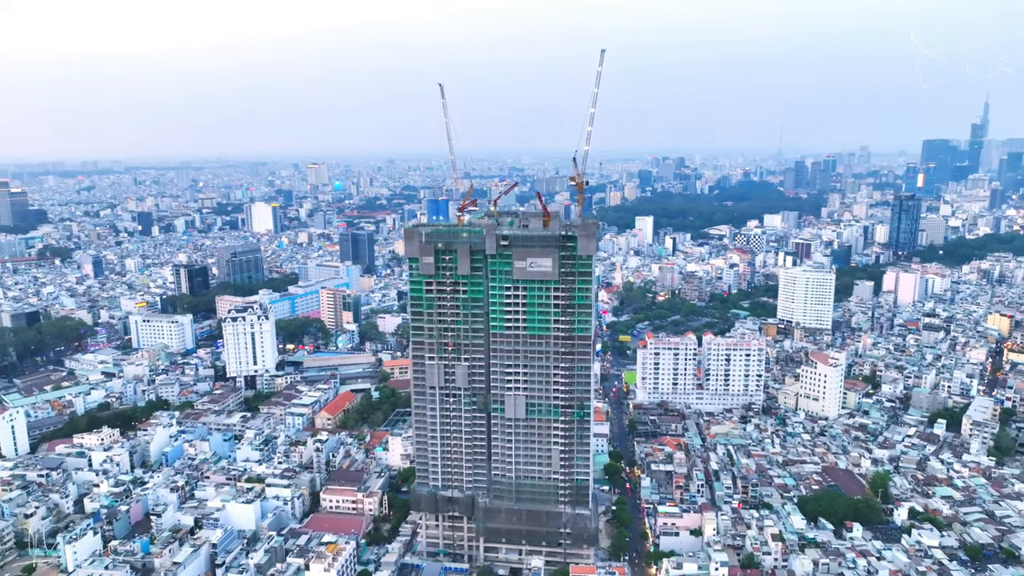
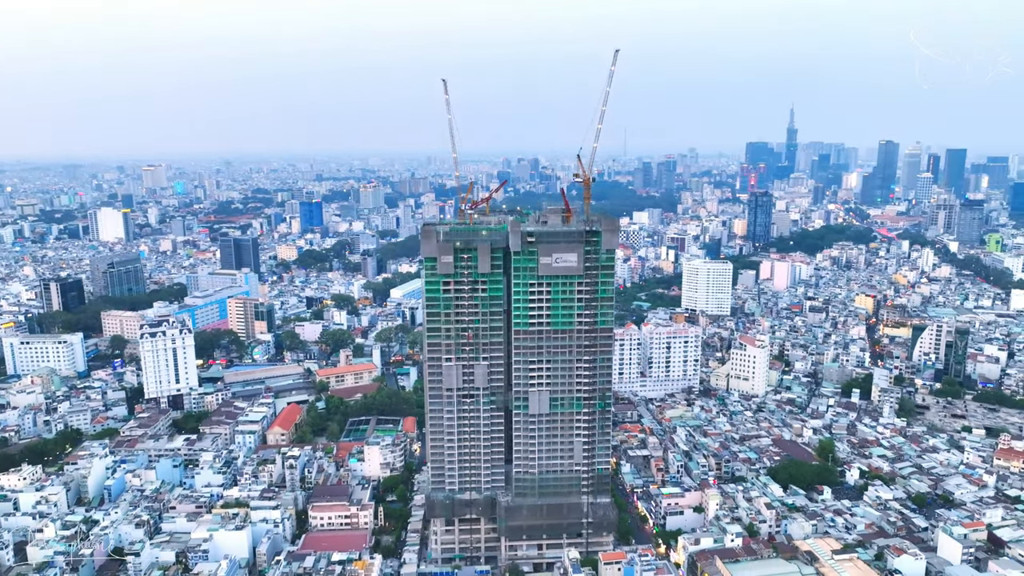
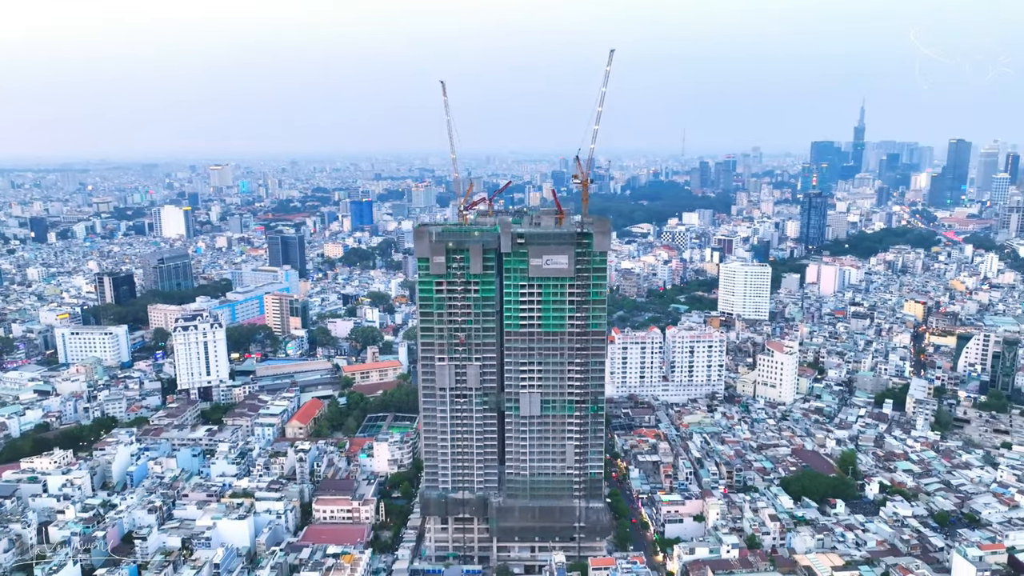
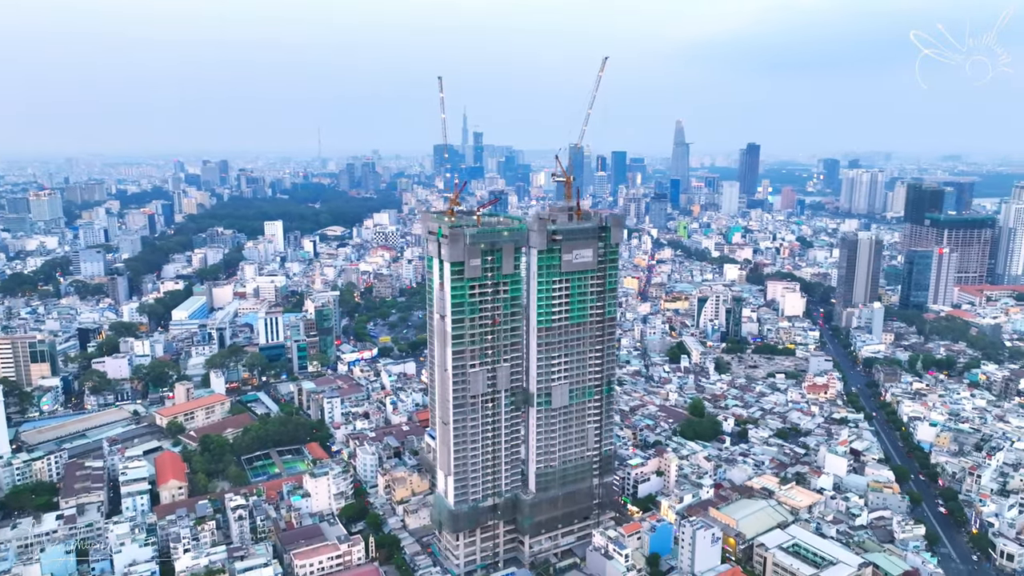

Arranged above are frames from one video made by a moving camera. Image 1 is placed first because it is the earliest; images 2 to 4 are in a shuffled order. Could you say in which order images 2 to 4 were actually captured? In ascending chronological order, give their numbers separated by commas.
3, 2, 4
